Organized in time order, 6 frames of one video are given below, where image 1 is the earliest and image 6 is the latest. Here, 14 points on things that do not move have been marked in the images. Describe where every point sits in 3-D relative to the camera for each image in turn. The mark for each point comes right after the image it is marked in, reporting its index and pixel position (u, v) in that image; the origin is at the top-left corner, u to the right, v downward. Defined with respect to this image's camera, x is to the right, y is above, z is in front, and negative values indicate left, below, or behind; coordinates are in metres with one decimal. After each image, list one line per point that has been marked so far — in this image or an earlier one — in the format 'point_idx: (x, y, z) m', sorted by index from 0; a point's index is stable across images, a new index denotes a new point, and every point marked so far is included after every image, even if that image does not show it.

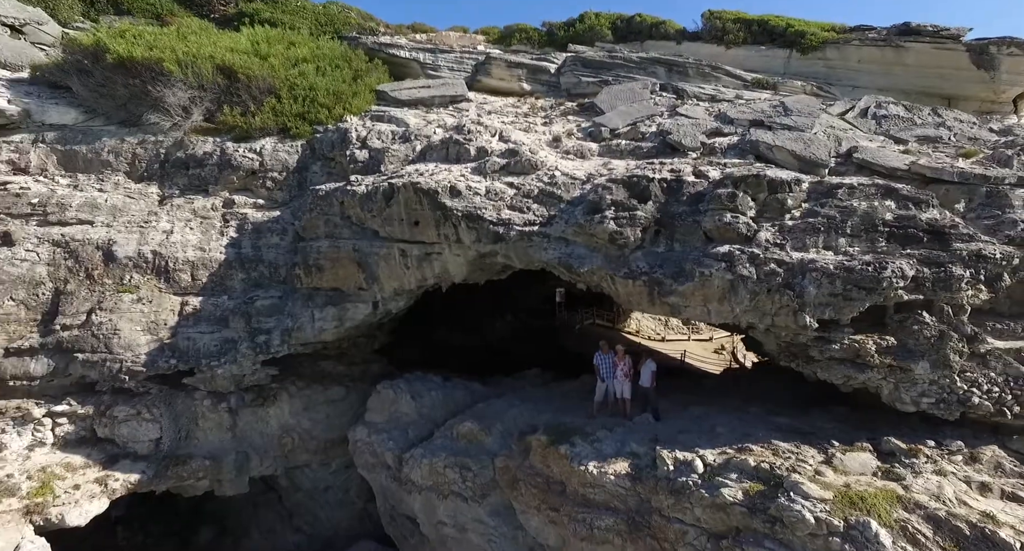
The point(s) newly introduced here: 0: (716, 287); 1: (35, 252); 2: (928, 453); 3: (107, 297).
0: (+1.9, -0.1, +5.2) m
1: (-5.8, +0.3, +6.6) m
2: (+3.6, -1.5, +4.7) m
3: (-4.9, -0.2, +6.6) m
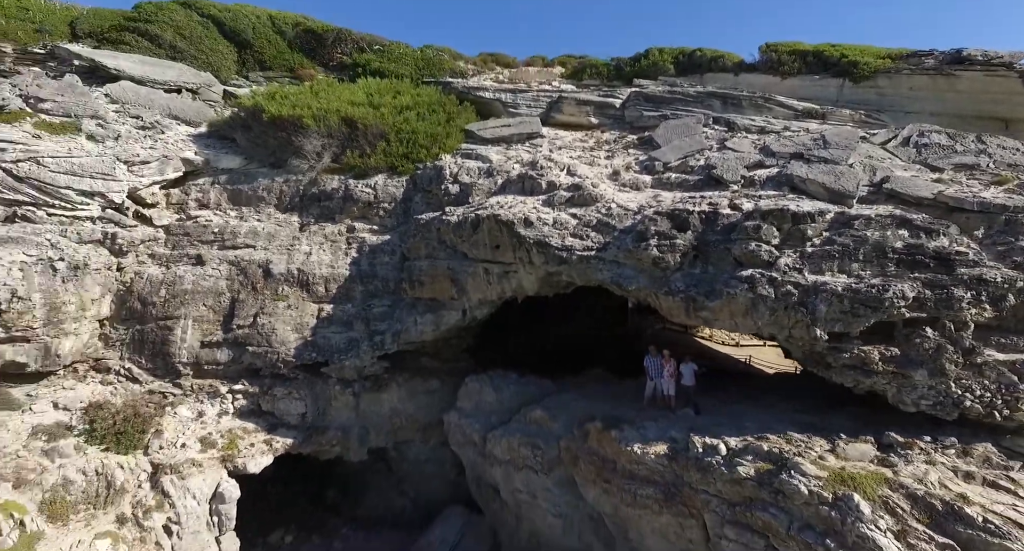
0: (+2.6, -0.3, +6.3) m
1: (-4.8, +0.1, +8.9) m
2: (+4.2, -1.7, +5.6) m
3: (-3.9, -0.4, +8.7) m
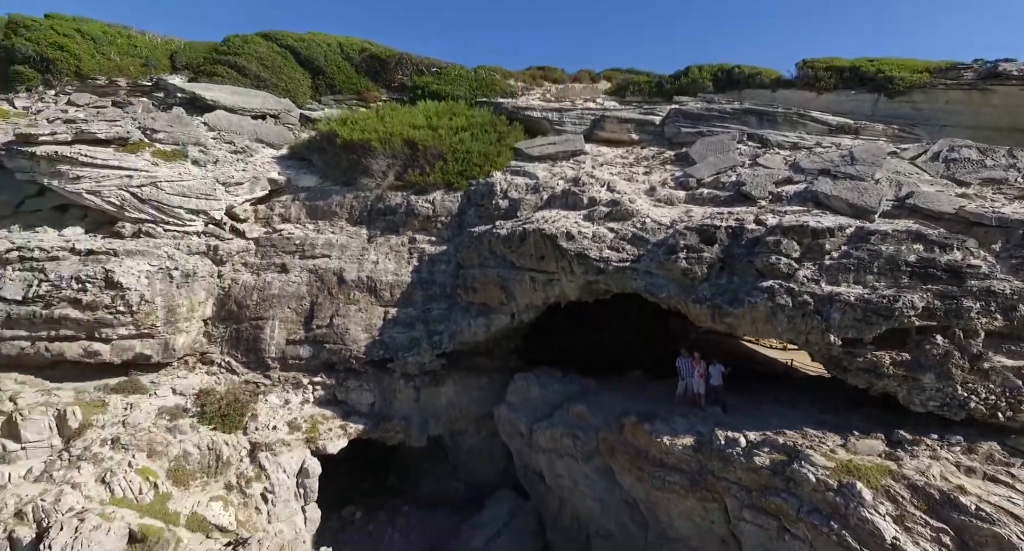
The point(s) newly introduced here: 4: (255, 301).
0: (+3.2, -0.5, +7.0) m
1: (-4.0, 0.0, +10.2) m
2: (+4.7, -1.9, +6.1) m
3: (-3.1, -0.6, +10.0) m
4: (-4.7, -0.5, +10.0) m
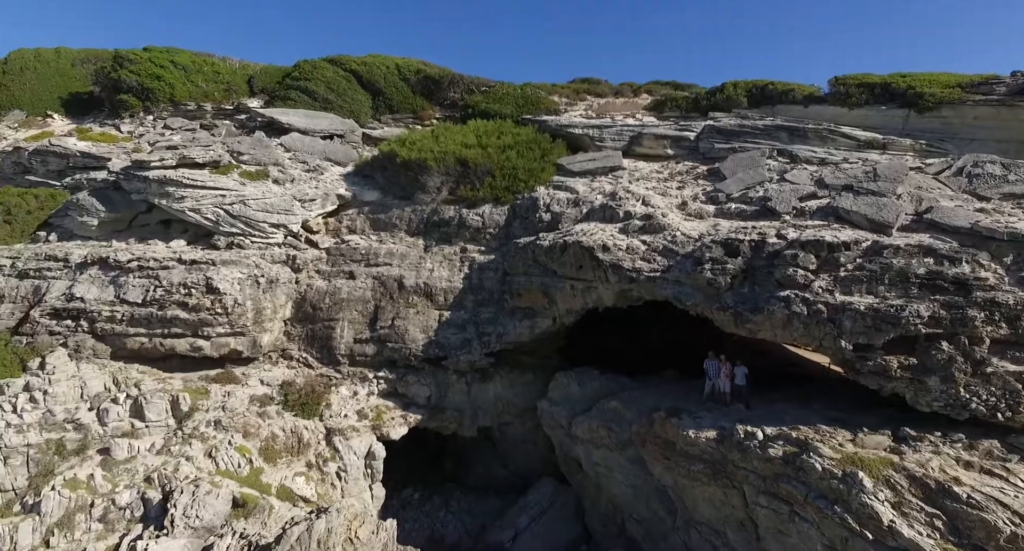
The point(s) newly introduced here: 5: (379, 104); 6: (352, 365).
0: (+3.8, -0.6, +7.7) m
1: (-3.1, -0.1, +11.5) m
2: (+5.2, -2.0, +6.7) m
3: (-2.3, -0.7, +11.2) m
4: (-3.9, -0.6, +11.4) m
5: (-4.3, +5.6, +17.7) m
6: (-3.3, -1.8, +11.2) m
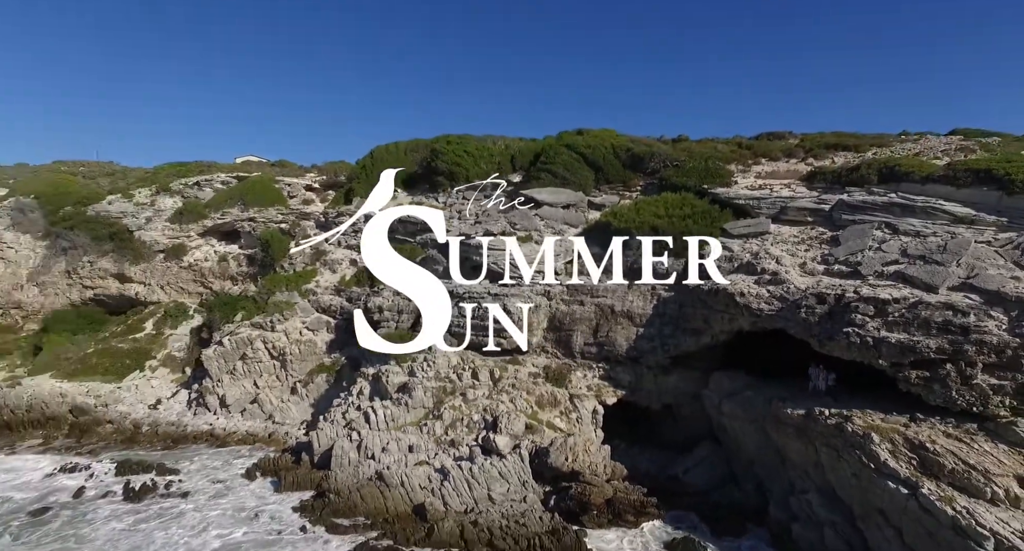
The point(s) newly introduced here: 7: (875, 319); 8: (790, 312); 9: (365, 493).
0: (+7.7, -1.6, +12.7) m
1: (+2.7, -1.1, +18.7) m
2: (+8.6, -3.0, +11.2) m
3: (+3.4, -1.7, +18.1) m
4: (+1.9, -1.6, +18.9) m
5: (+3.9, +4.5, +25.0) m
6: (+2.4, -2.8, +18.5) m
7: (+8.3, -1.0, +12.5) m
8: (+7.1, -0.9, +14.0) m
9: (-4.0, -6.0, +15.1) m
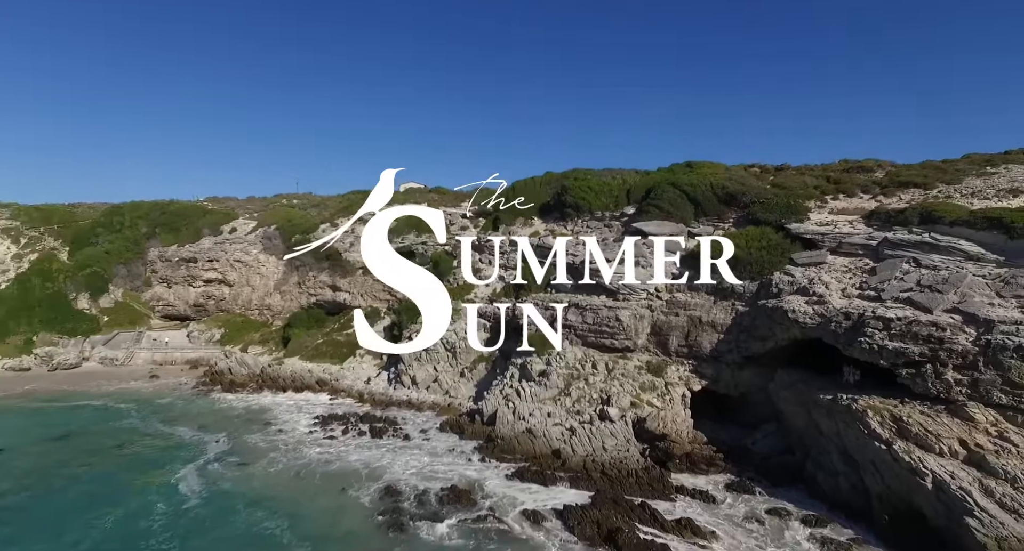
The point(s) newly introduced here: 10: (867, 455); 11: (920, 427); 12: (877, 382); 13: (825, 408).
0: (+11.3, -2.4, +17.7) m
1: (+7.8, -1.9, +24.8) m
2: (+11.8, -3.8, +16.1) m
3: (+8.3, -2.5, +24.0) m
4: (+7.0, -2.4, +25.1) m
5: (+10.4, +3.6, +30.6) m
6: (+7.4, -3.6, +24.6) m
7: (+11.8, -1.8, +17.4) m
8: (+11.0, -1.7, +19.1) m
9: (+0.3, -6.8, +22.7) m
10: (+10.6, -5.4, +16.4) m
11: (+11.4, -4.2, +15.3) m
12: (+12.1, -3.6, +18.1) m
13: (+10.5, -4.5, +18.3) m
